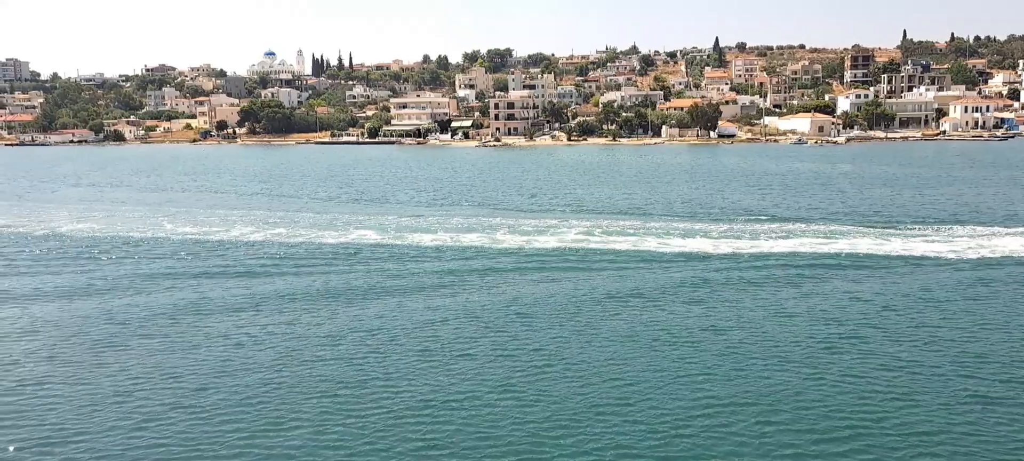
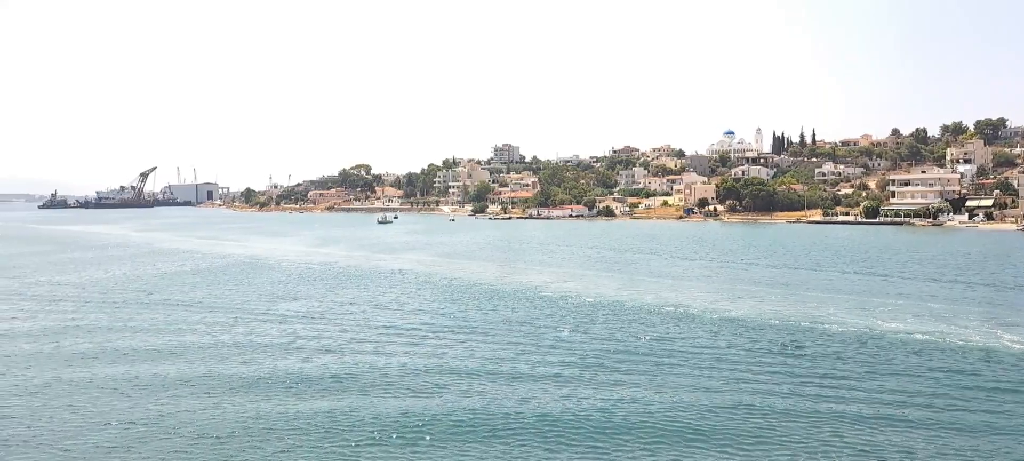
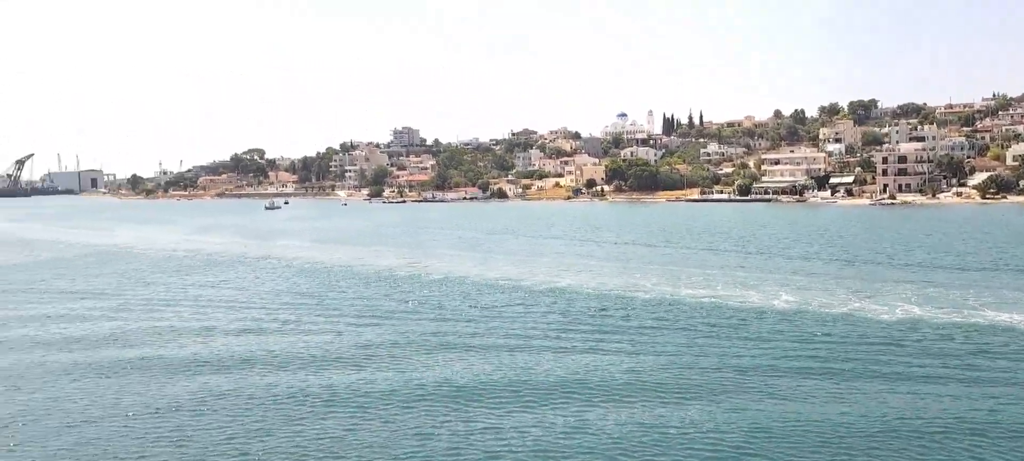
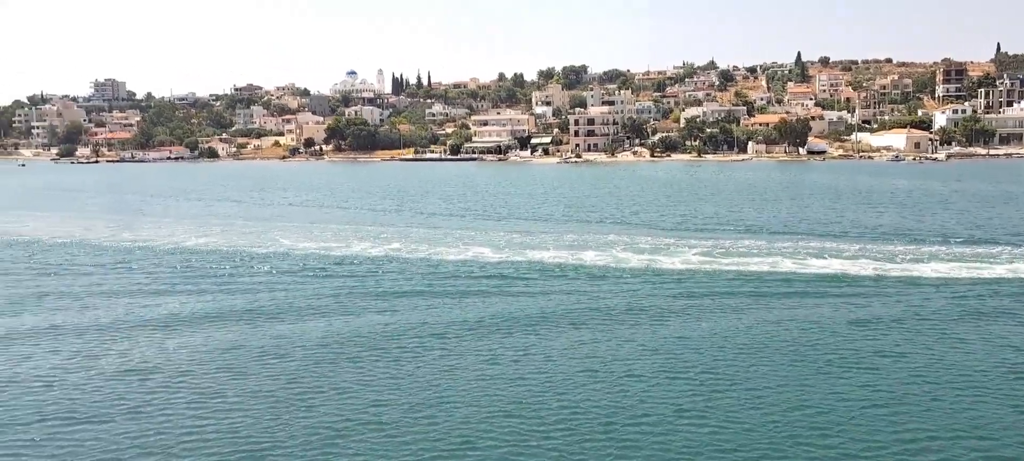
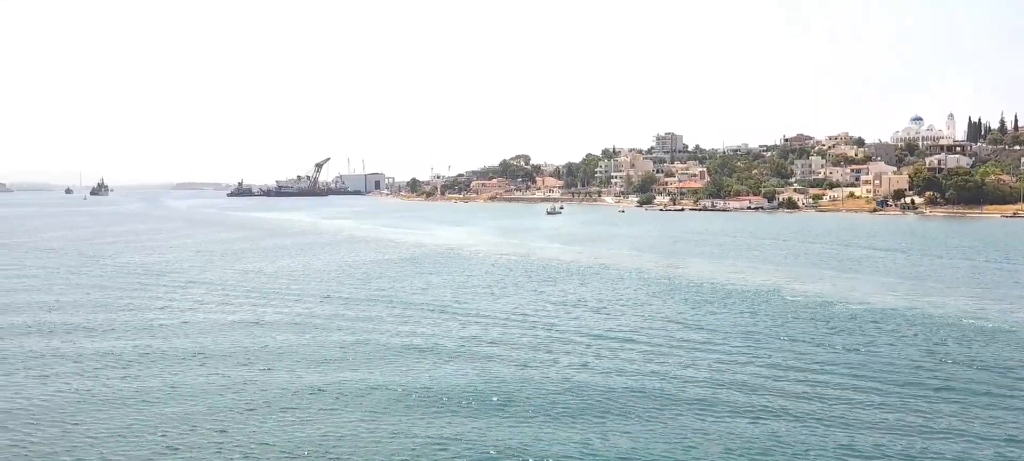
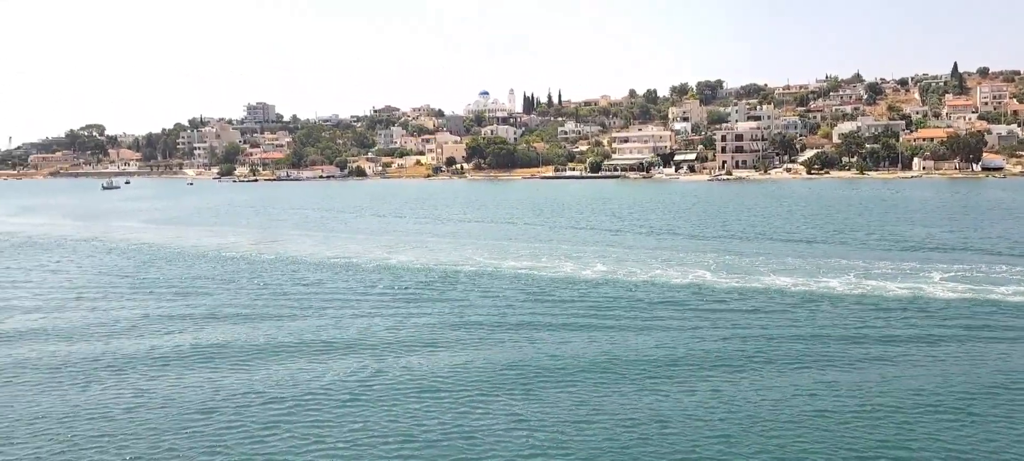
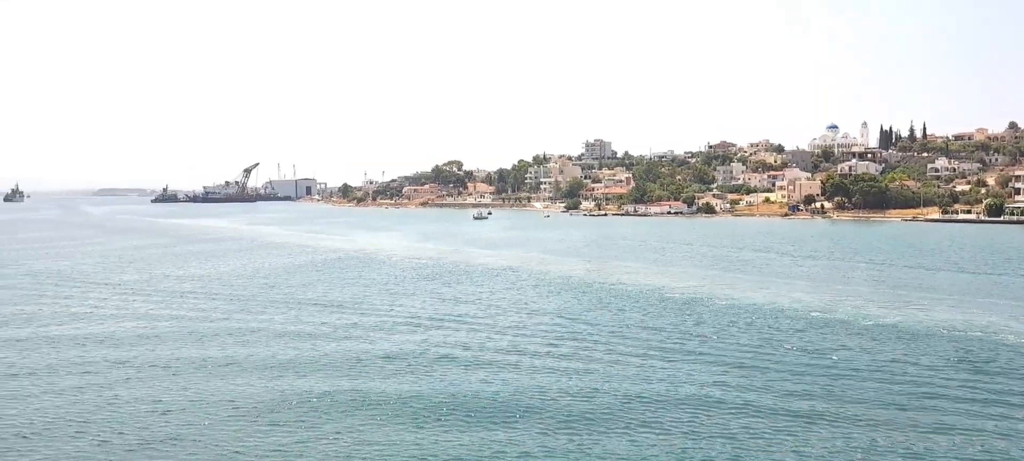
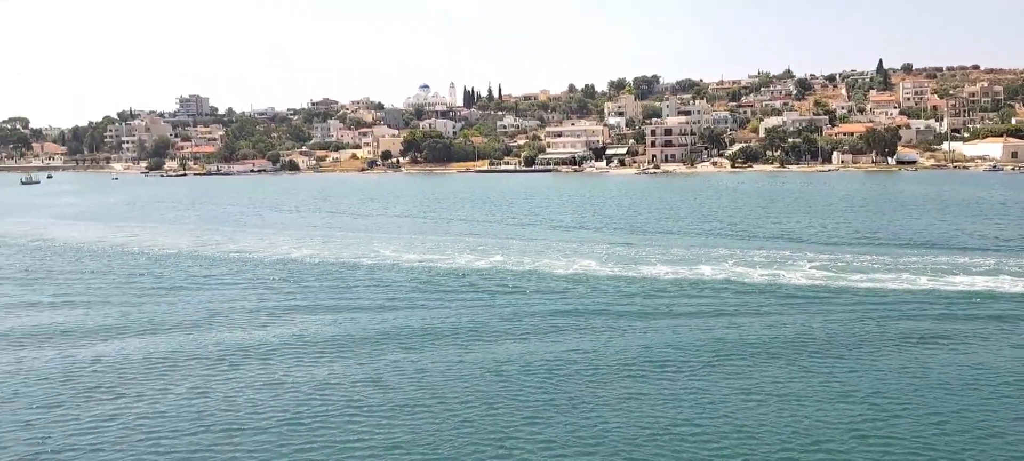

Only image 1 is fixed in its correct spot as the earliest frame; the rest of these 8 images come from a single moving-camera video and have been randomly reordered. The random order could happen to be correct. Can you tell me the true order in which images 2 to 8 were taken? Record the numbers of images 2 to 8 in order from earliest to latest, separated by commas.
4, 8, 6, 3, 2, 7, 5
